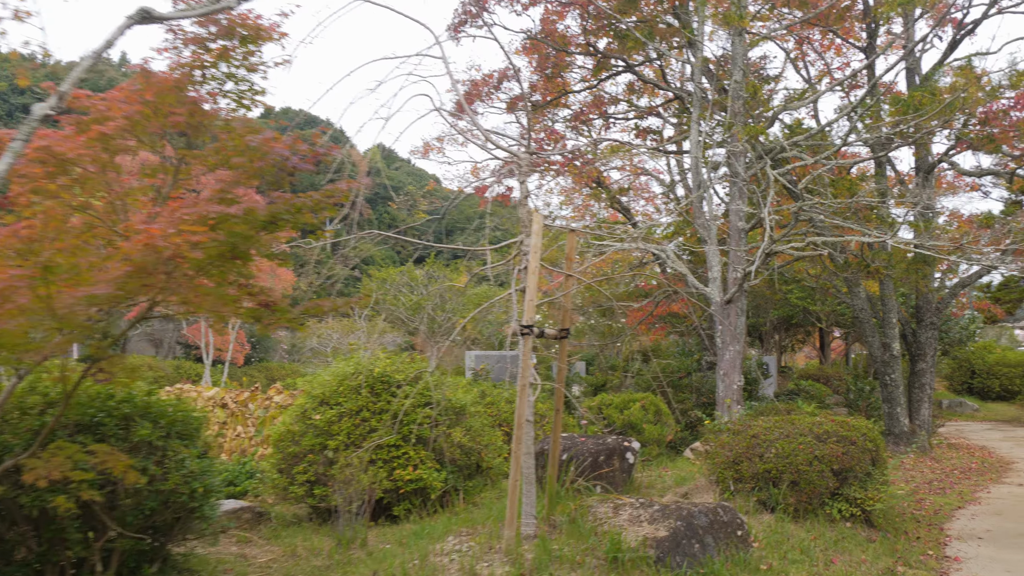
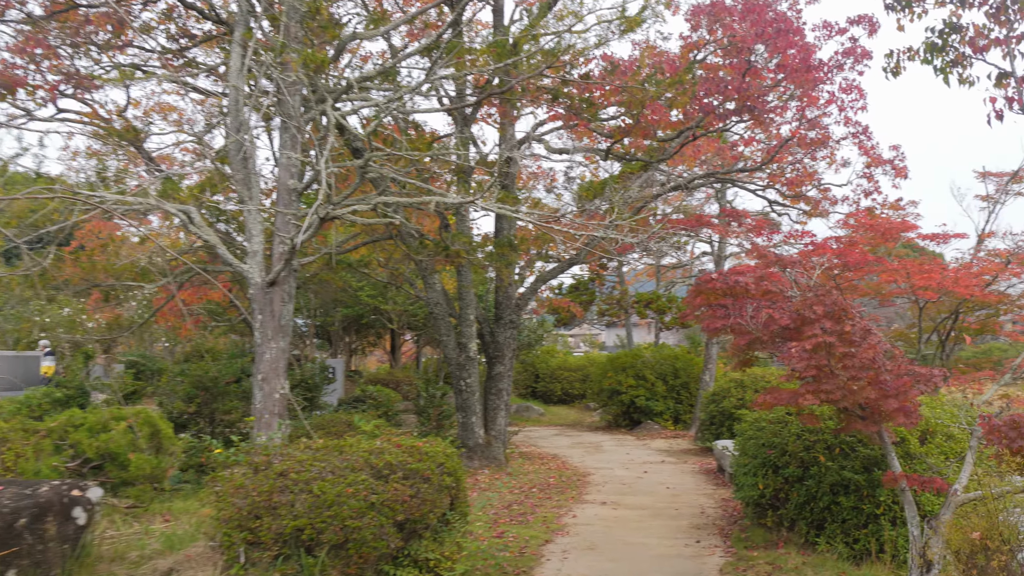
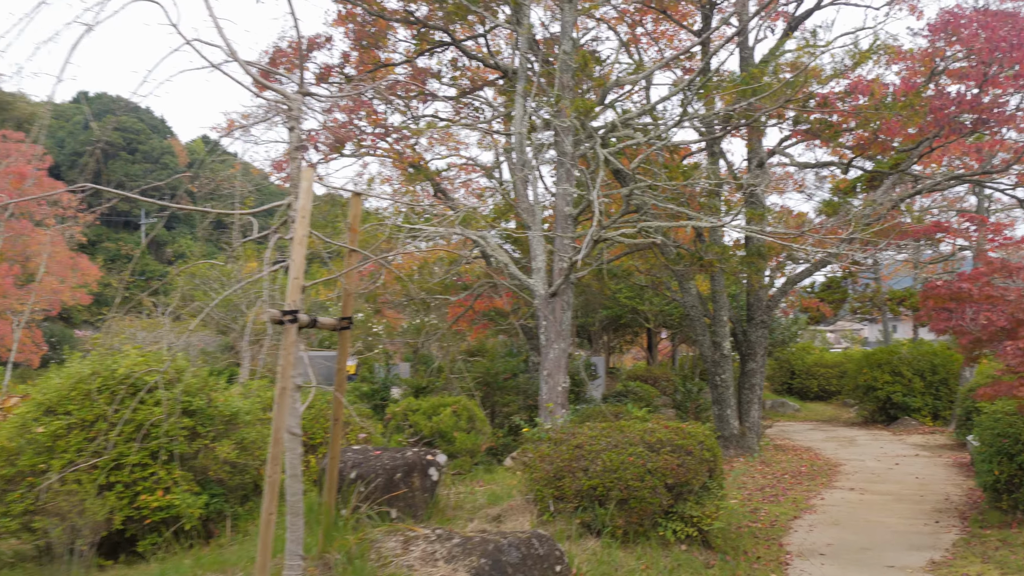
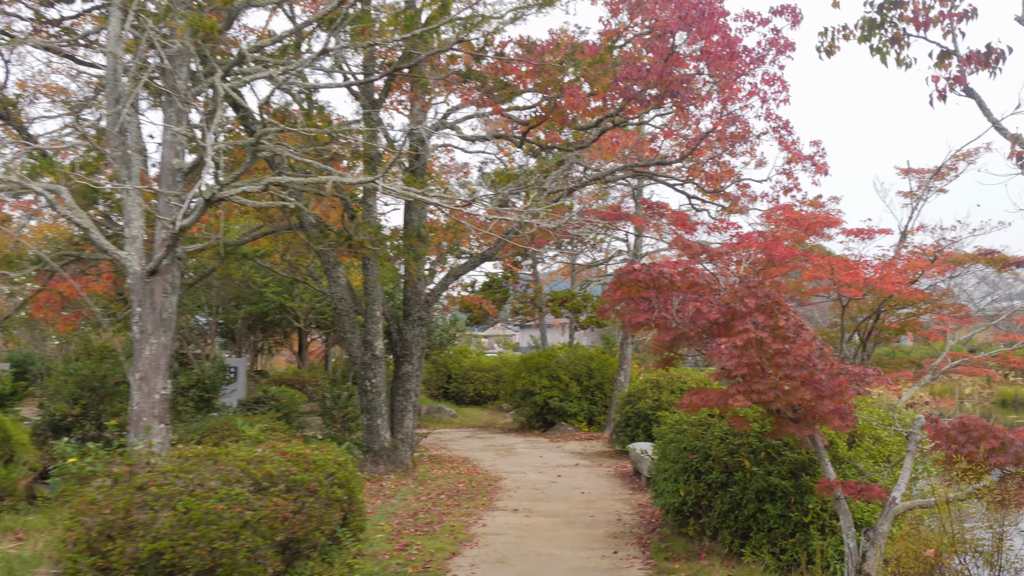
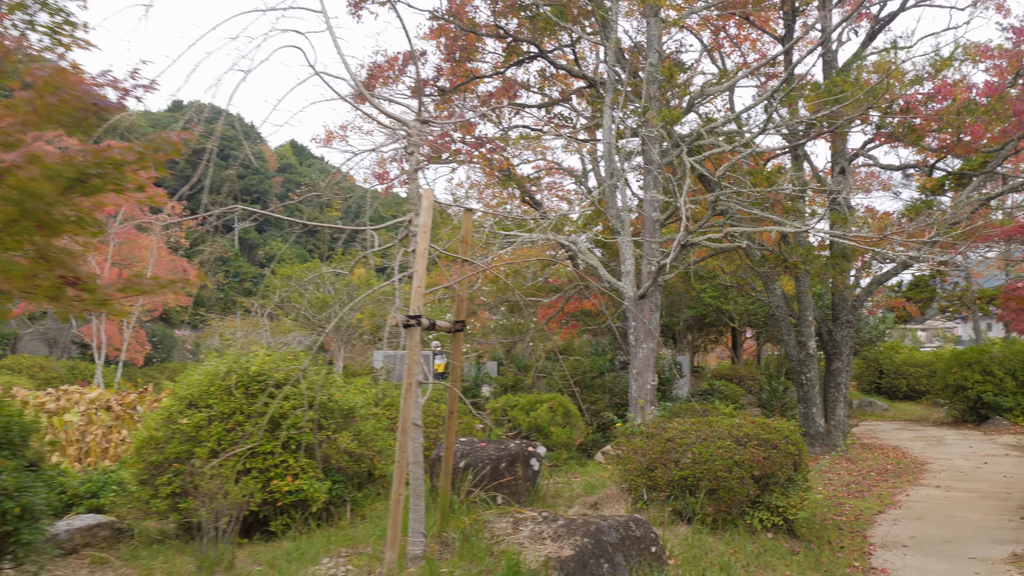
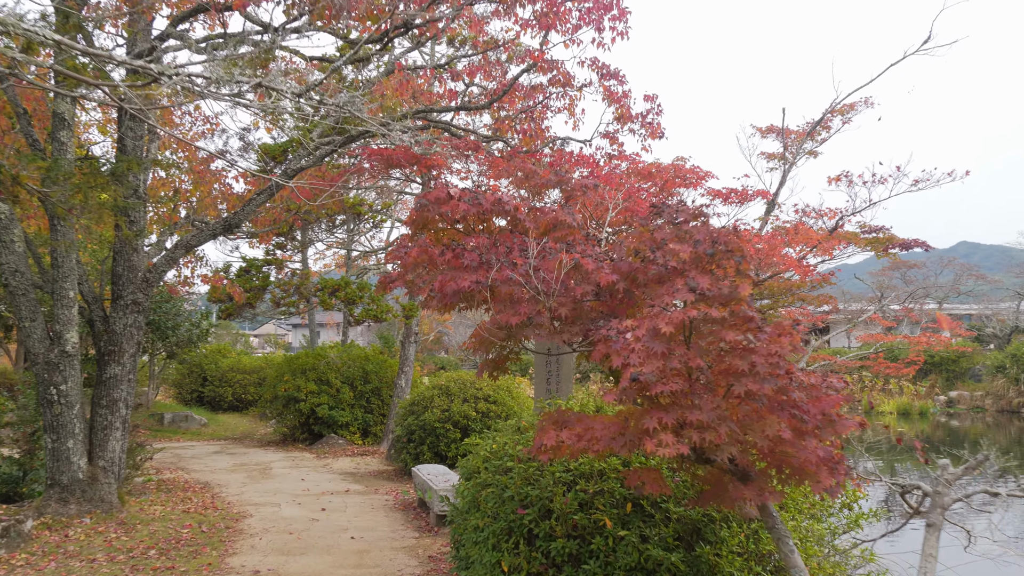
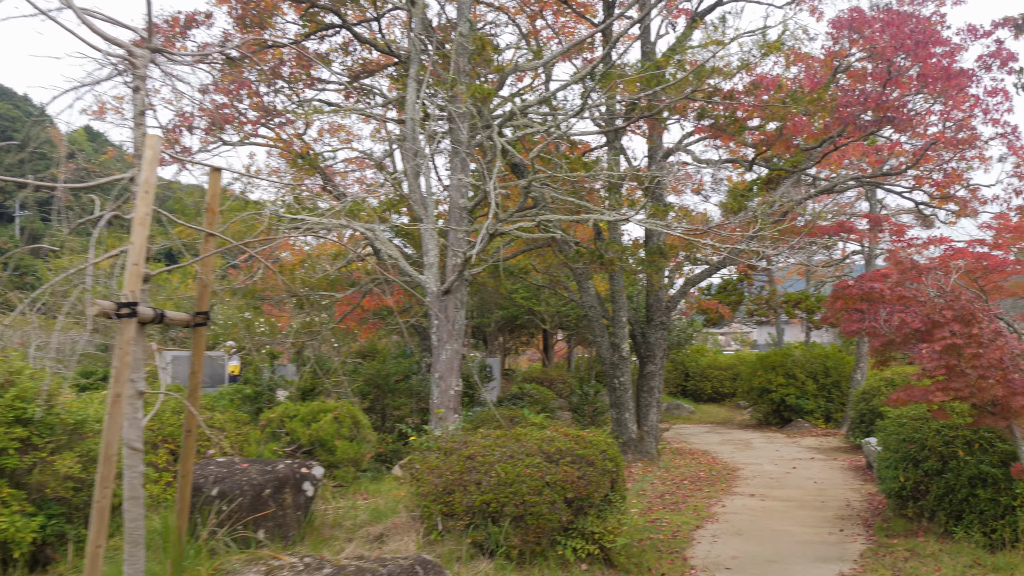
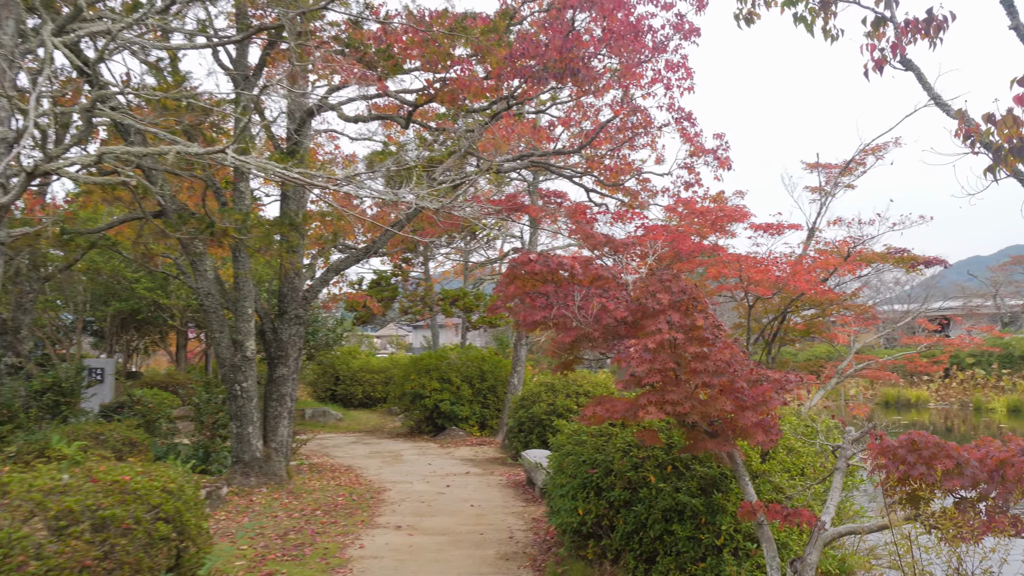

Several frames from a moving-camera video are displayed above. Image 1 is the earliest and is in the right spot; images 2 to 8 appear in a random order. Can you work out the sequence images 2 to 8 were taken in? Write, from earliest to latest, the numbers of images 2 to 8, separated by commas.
5, 3, 7, 2, 4, 8, 6
